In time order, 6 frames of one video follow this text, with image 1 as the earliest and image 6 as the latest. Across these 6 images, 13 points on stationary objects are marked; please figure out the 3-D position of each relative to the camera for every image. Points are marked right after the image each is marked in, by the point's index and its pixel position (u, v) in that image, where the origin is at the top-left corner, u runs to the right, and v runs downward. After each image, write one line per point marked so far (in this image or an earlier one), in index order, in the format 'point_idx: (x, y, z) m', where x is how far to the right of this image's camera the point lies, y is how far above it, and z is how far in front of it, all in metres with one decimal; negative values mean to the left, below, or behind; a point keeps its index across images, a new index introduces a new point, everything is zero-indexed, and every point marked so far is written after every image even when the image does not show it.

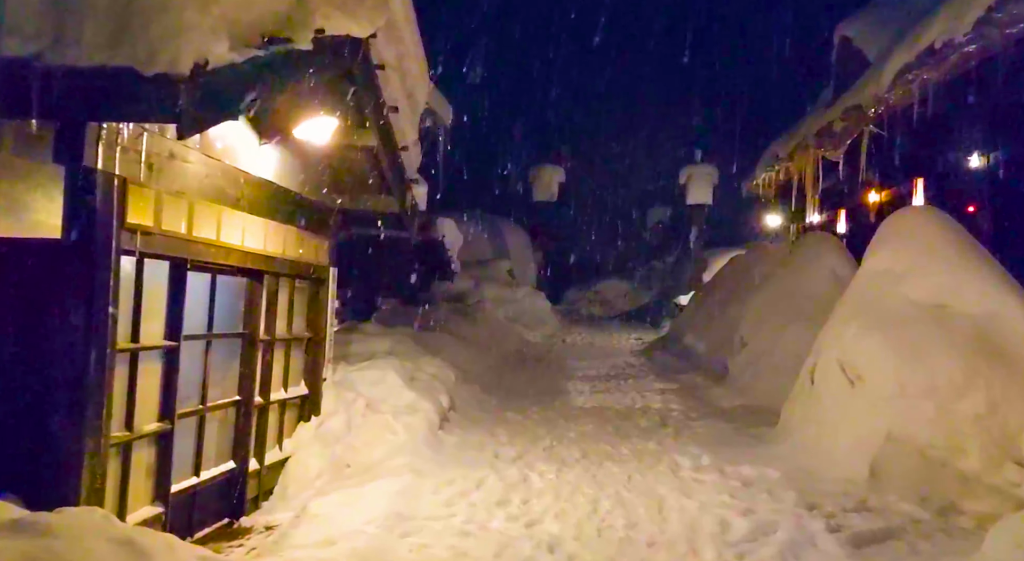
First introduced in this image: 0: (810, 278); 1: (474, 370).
0: (+4.4, +0.1, +10.3) m
1: (-0.6, -1.4, +11.1) m
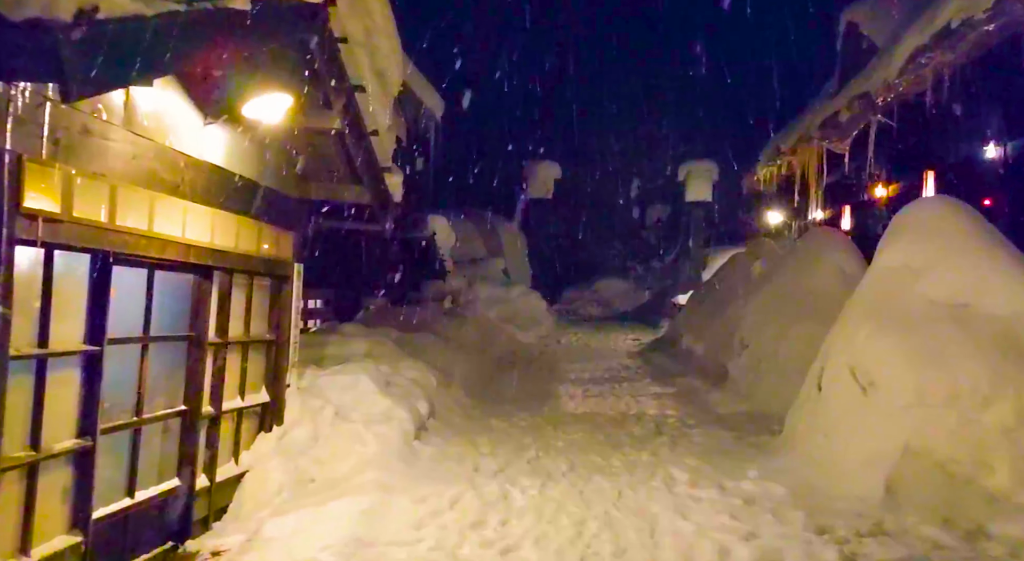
0: (+4.2, +0.1, +9.7) m
1: (-0.8, -1.4, +10.5) m
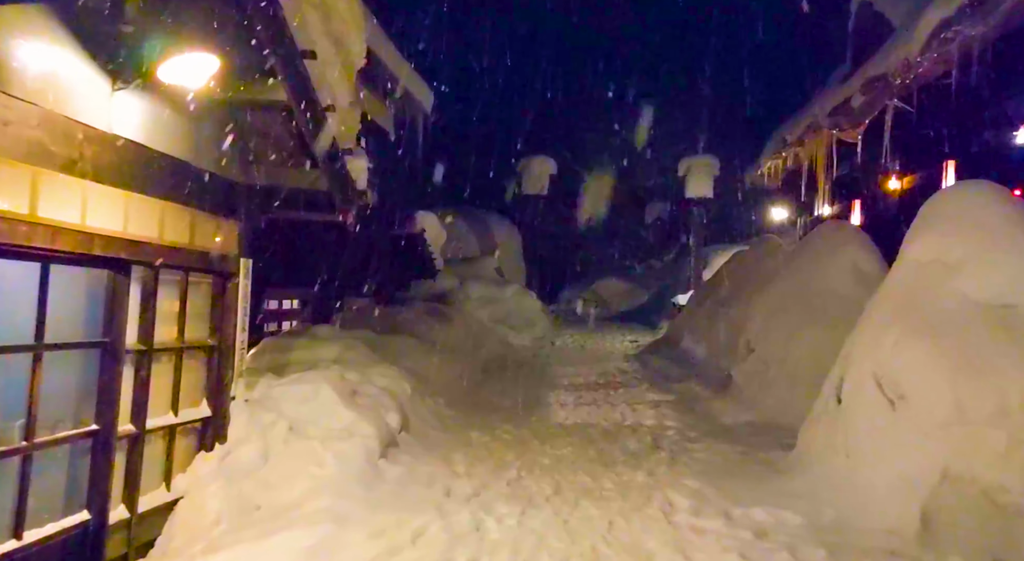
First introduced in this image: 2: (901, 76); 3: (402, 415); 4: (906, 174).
0: (+4.0, +0.1, +8.9) m
1: (-1.0, -1.4, +9.7) m
2: (+4.9, +2.6, +8.8) m
3: (-1.1, -1.4, +7.3) m
4: (+6.0, +1.6, +10.8) m
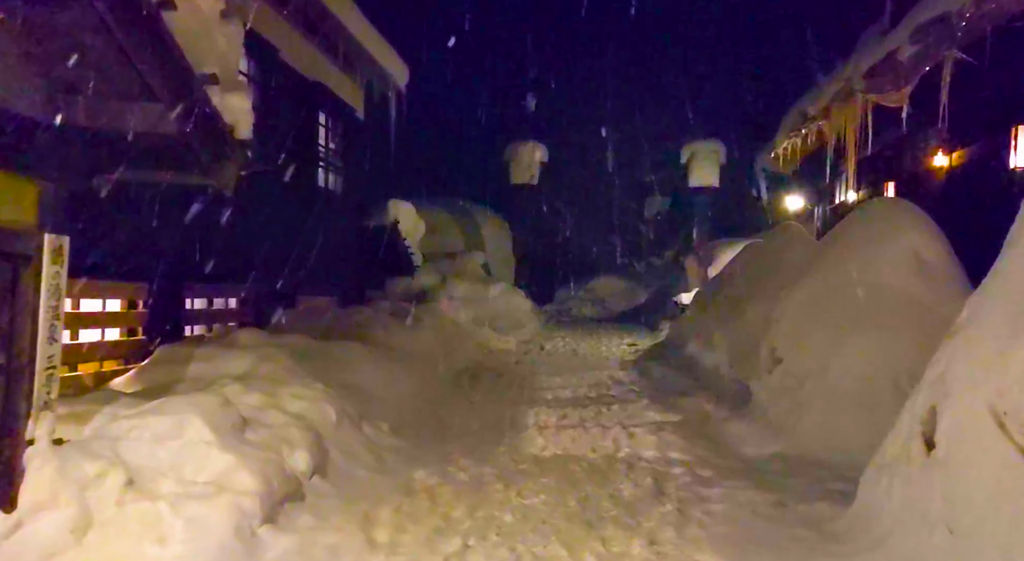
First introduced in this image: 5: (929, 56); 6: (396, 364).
0: (+3.6, +0.2, +7.0) m
1: (-1.4, -1.3, +7.8) m
2: (+4.5, +2.6, +6.9) m
3: (-1.5, -1.3, +5.4) m
4: (+5.7, +1.7, +8.9) m
5: (+4.8, +2.6, +8.0) m
6: (-1.5, -1.1, +9.1) m
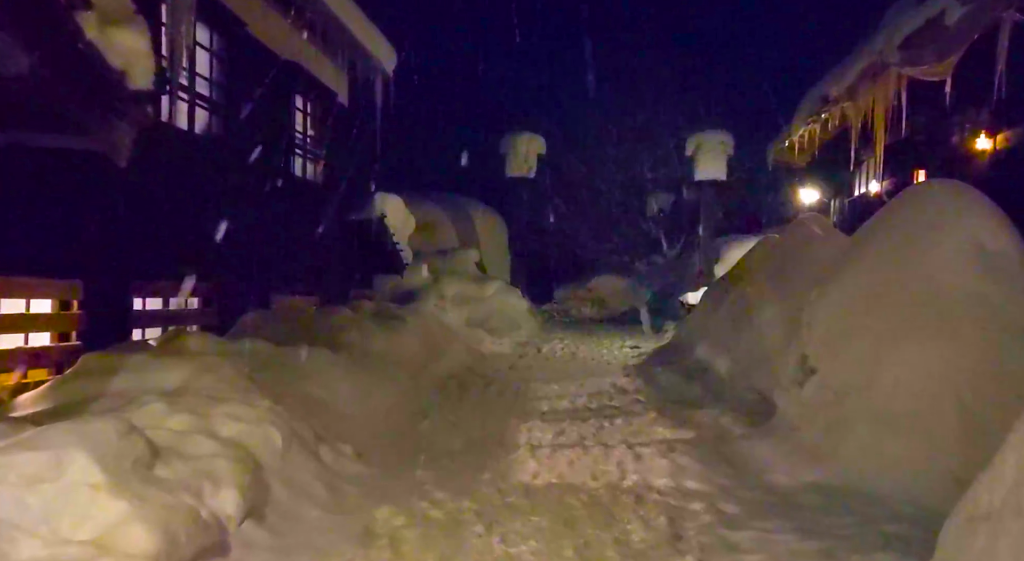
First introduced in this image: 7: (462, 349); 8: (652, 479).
0: (+3.5, +0.2, +6.0) m
1: (-1.5, -1.3, +6.7) m
2: (+4.4, +2.7, +5.9) m
3: (-1.6, -1.3, +4.4) m
4: (+5.6, +1.7, +7.8) m
5: (+4.6, +2.6, +7.0) m
6: (-1.6, -1.0, +8.0) m
7: (-0.9, -1.2, +12.5) m
8: (+1.2, -1.6, +5.7) m
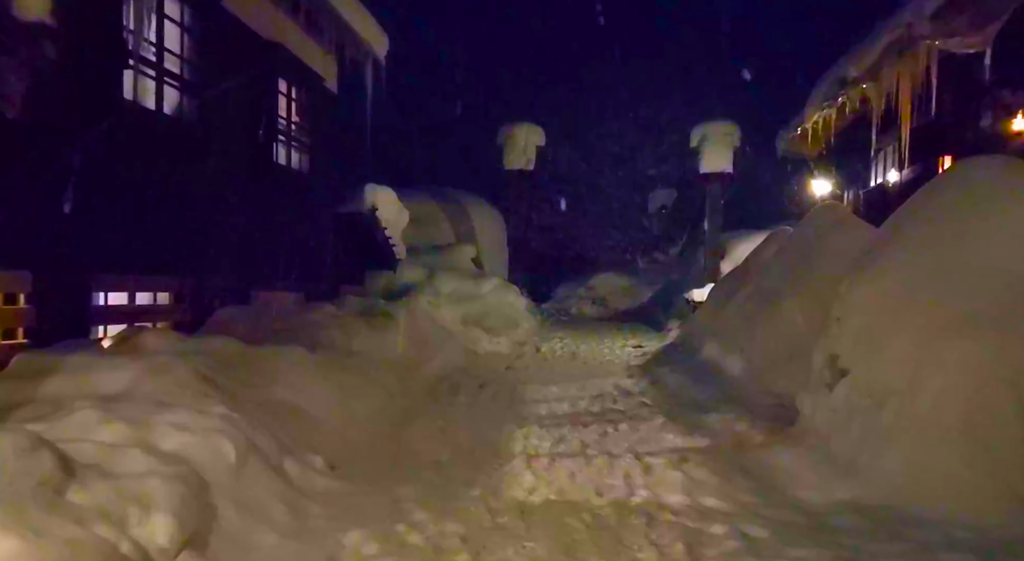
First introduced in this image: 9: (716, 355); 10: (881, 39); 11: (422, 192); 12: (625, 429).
0: (+3.5, +0.3, +5.3) m
1: (-1.5, -1.2, +6.0) m
2: (+4.3, +2.7, +5.2) m
3: (-1.7, -1.2, +3.7) m
4: (+5.5, +1.8, +7.1) m
5: (+4.6, +2.7, +6.3) m
6: (-1.6, -1.0, +7.3) m
7: (-0.9, -1.1, +11.8) m
8: (+1.1, -1.6, +5.0) m
9: (+2.6, -1.0, +9.1) m
10: (+4.6, +3.0, +8.8) m
11: (-2.4, +2.3, +18.6) m
12: (+1.1, -1.5, +6.9) m
